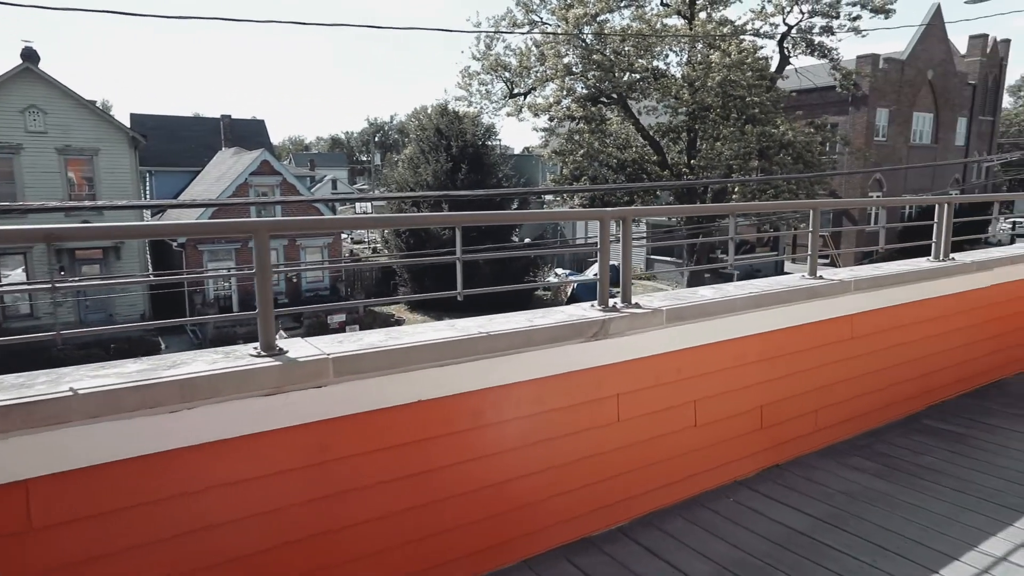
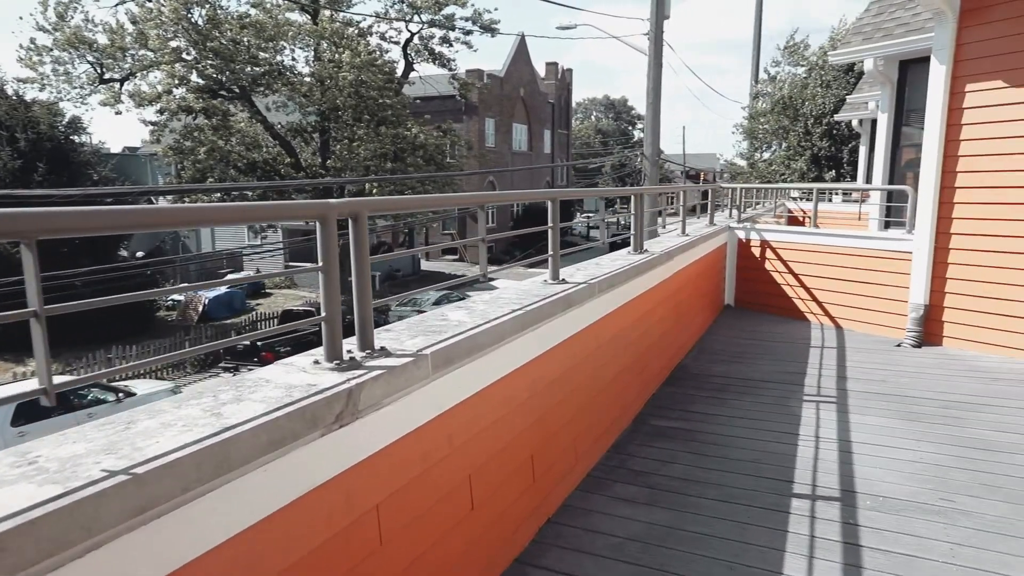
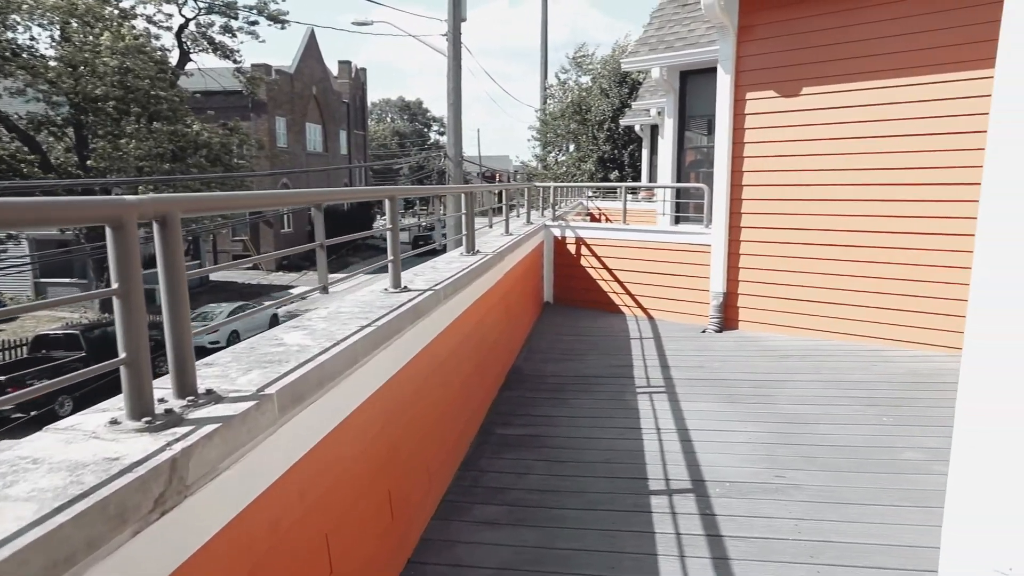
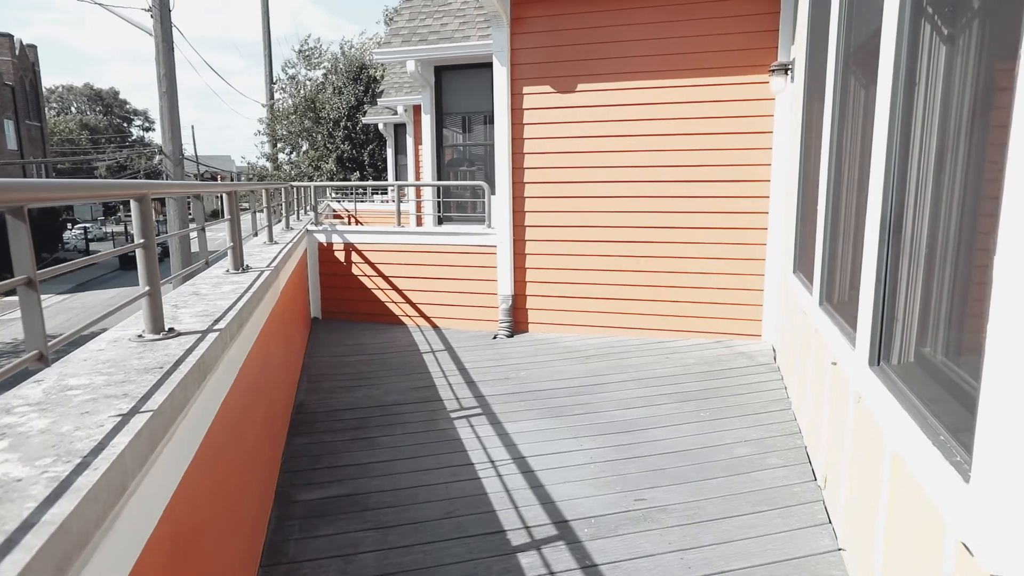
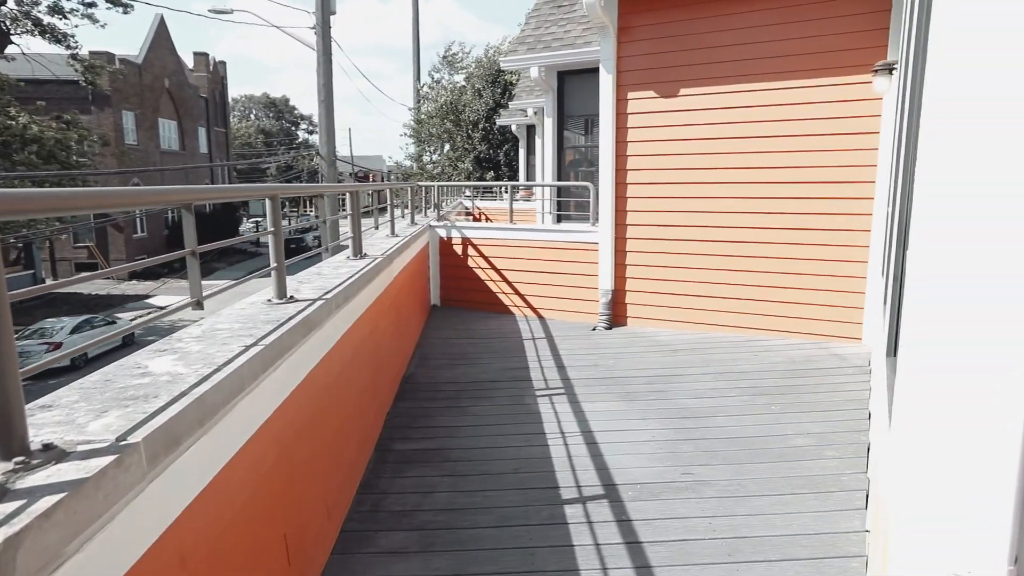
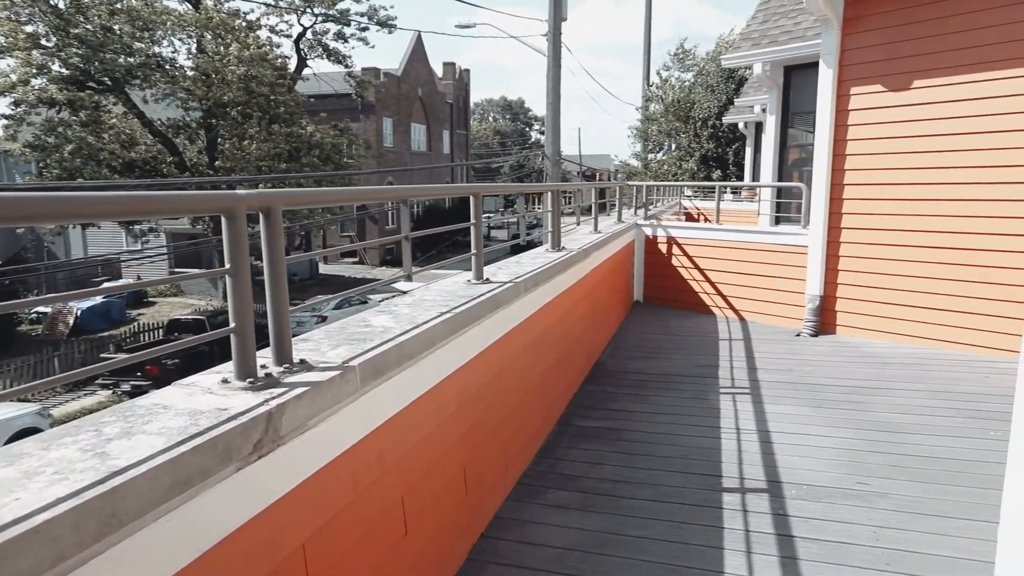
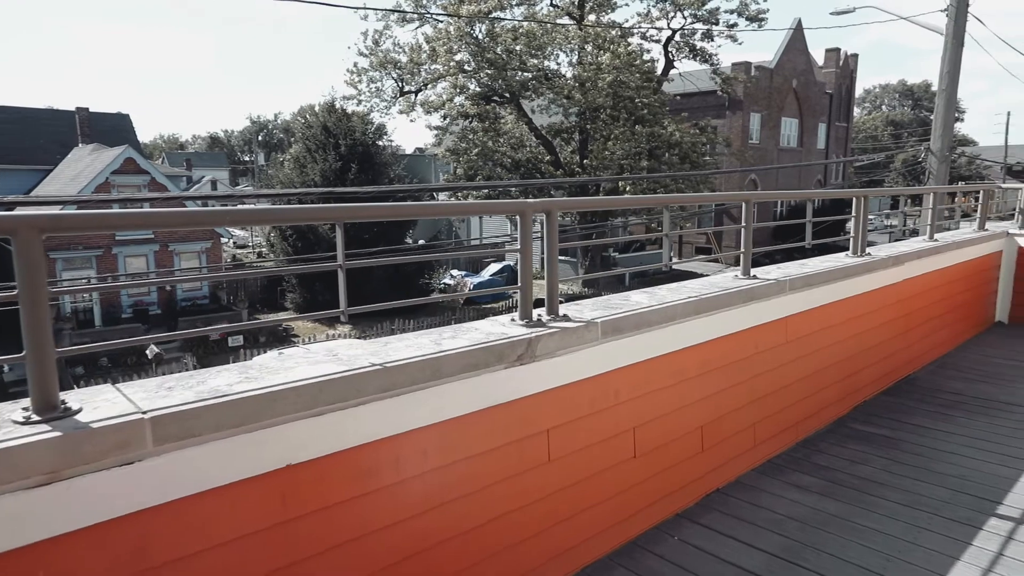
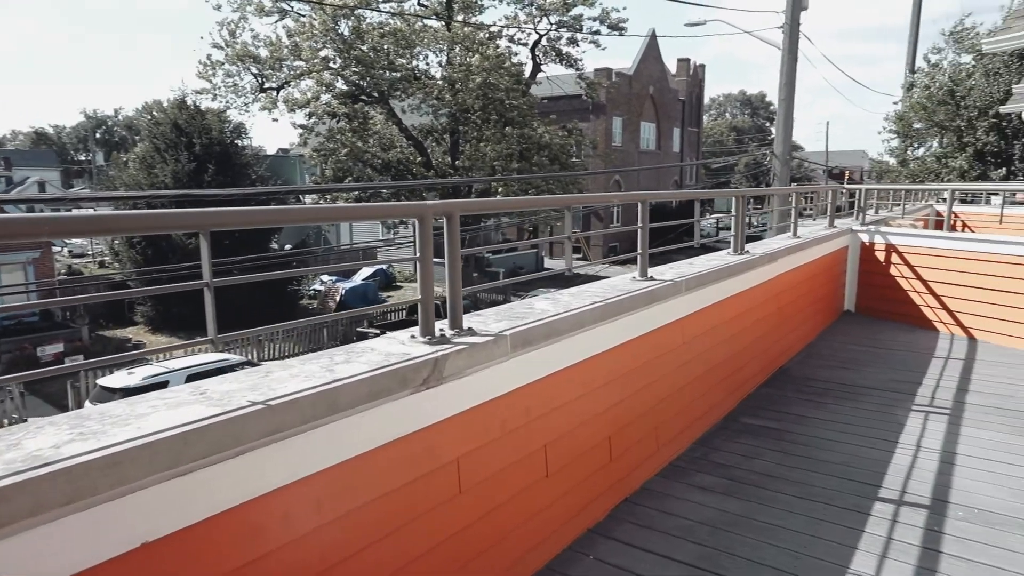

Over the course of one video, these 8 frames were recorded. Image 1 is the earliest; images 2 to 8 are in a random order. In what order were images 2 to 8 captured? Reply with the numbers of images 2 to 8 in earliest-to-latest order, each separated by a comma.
7, 8, 2, 6, 3, 5, 4
